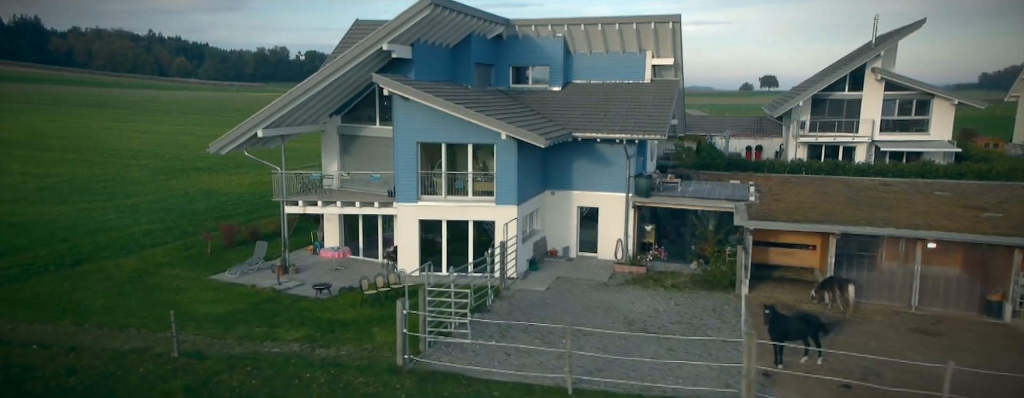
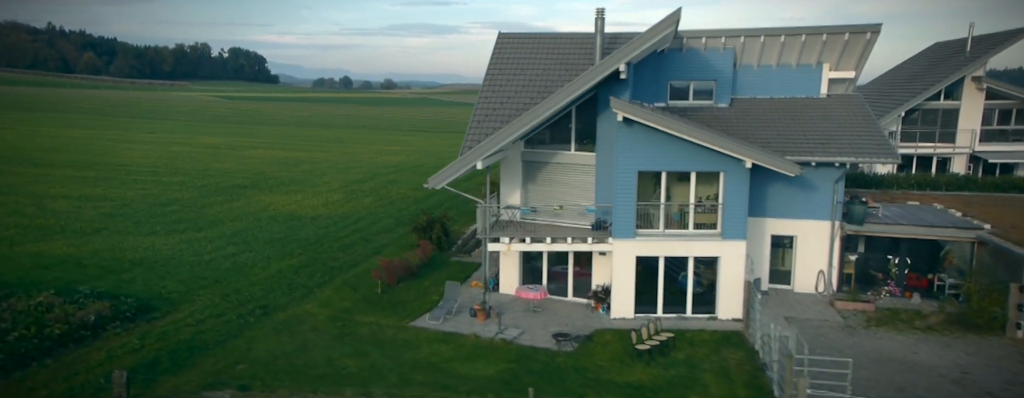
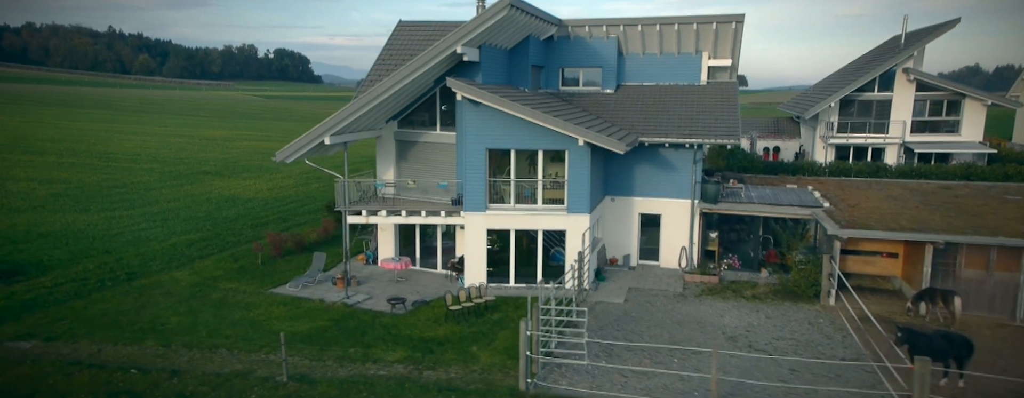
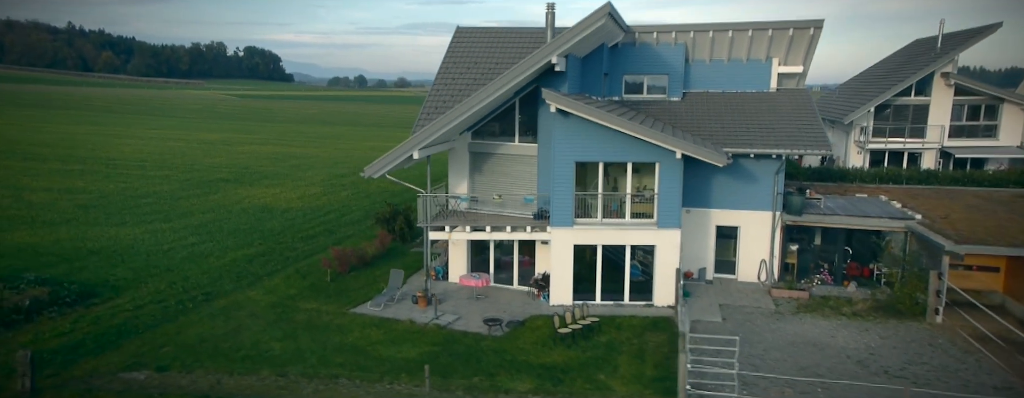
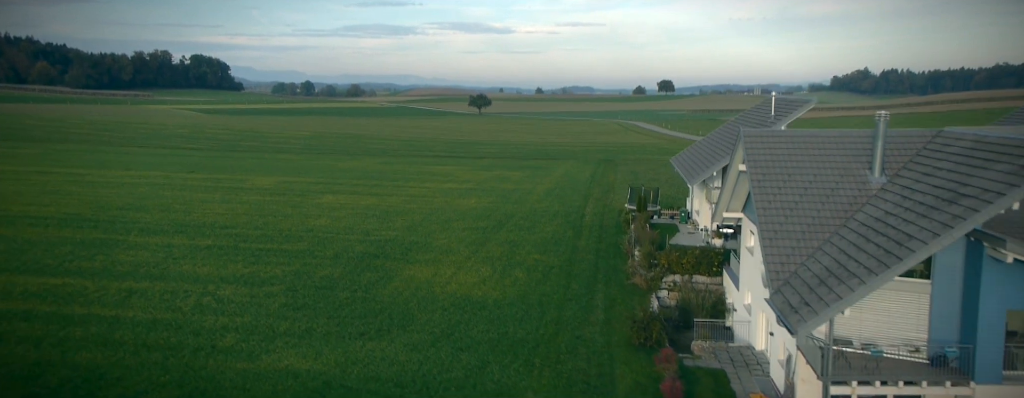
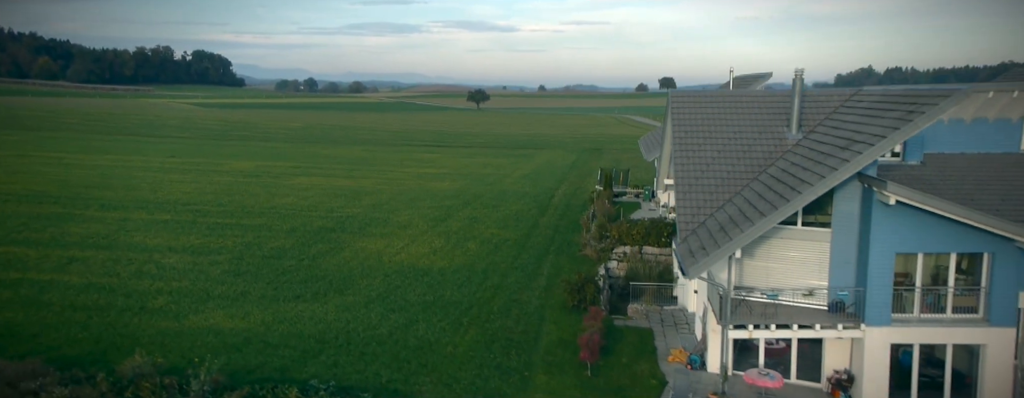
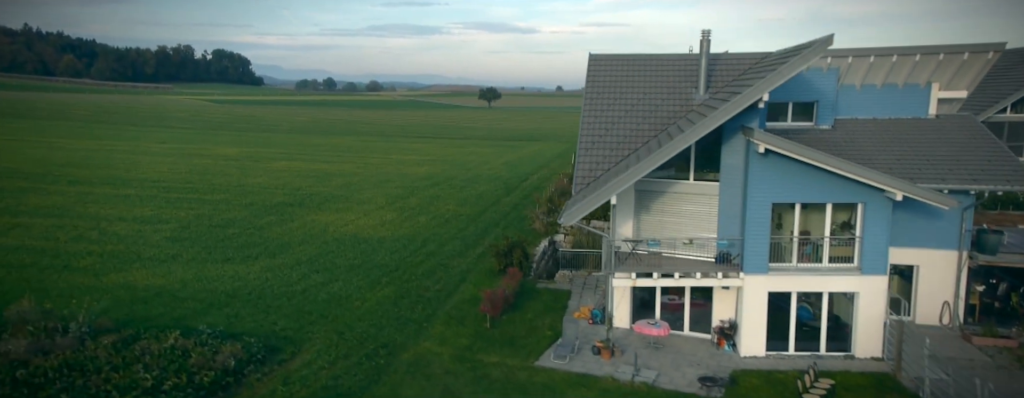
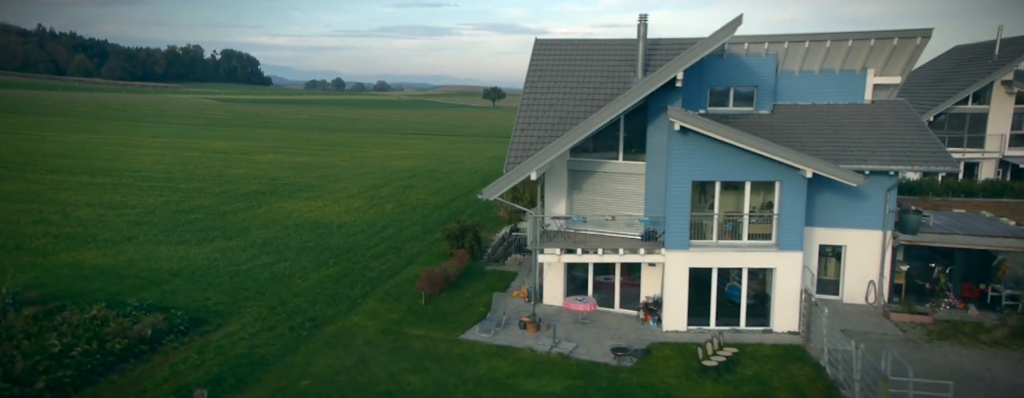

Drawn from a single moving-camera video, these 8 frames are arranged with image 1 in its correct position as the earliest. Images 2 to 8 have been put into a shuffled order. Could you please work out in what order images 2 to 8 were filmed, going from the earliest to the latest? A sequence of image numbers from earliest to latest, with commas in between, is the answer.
3, 4, 2, 8, 7, 6, 5
